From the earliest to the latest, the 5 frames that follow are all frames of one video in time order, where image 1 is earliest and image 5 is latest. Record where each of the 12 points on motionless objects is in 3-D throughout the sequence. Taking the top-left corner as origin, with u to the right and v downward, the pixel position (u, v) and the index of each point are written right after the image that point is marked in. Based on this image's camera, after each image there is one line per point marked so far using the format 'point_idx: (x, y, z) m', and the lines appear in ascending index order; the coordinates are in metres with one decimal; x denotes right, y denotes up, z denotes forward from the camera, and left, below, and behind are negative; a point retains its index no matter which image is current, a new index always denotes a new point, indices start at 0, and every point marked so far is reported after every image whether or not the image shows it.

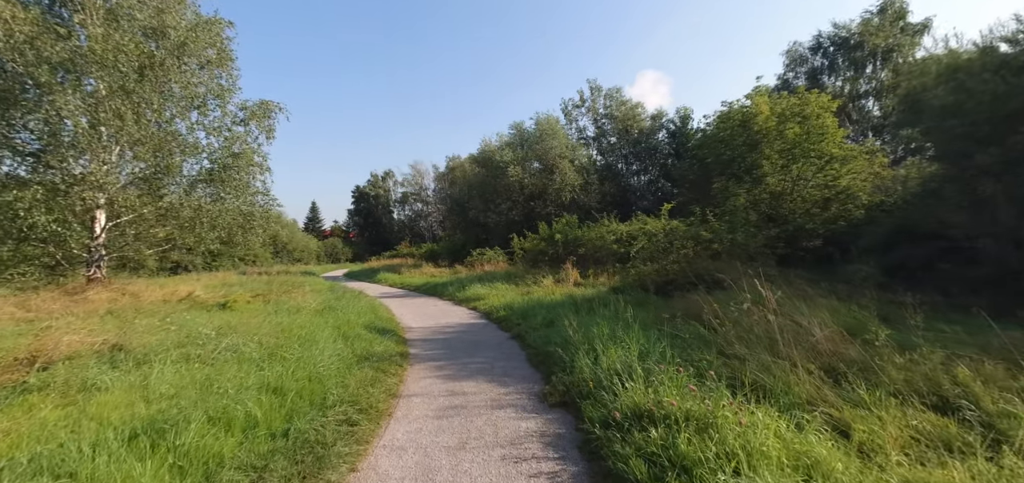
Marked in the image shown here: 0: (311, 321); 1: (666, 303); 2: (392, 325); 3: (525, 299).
0: (-3.9, -1.6, +8.8) m
1: (+3.0, -1.3, +9.0) m
2: (-2.8, -1.9, +10.2) m
3: (+0.3, -1.6, +13.1) m
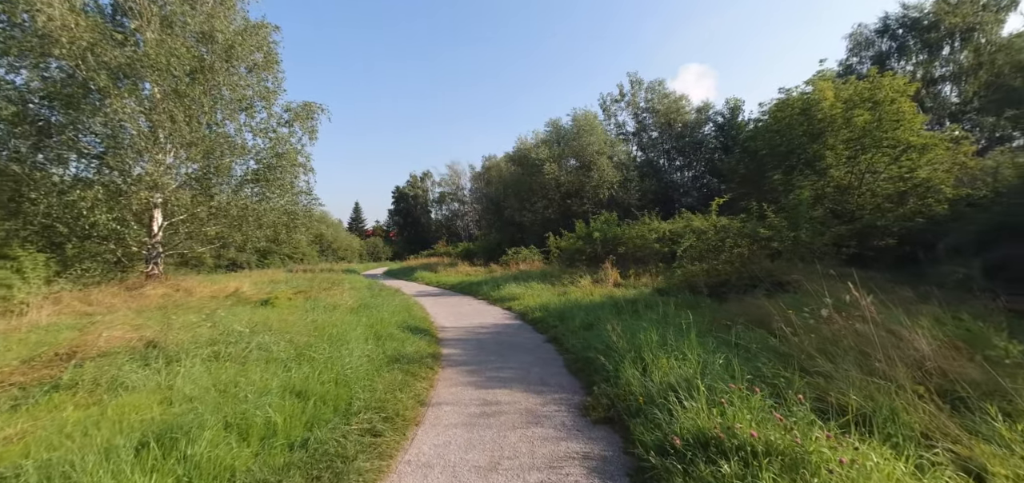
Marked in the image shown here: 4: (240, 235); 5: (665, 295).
0: (-3.2, -1.5, +8.7) m
1: (+3.8, -1.2, +8.2) m
2: (-1.9, -1.8, +10.0) m
3: (+1.4, -1.6, +12.5) m
4: (-10.4, +0.1, +17.3) m
5: (+3.7, -1.3, +10.9) m
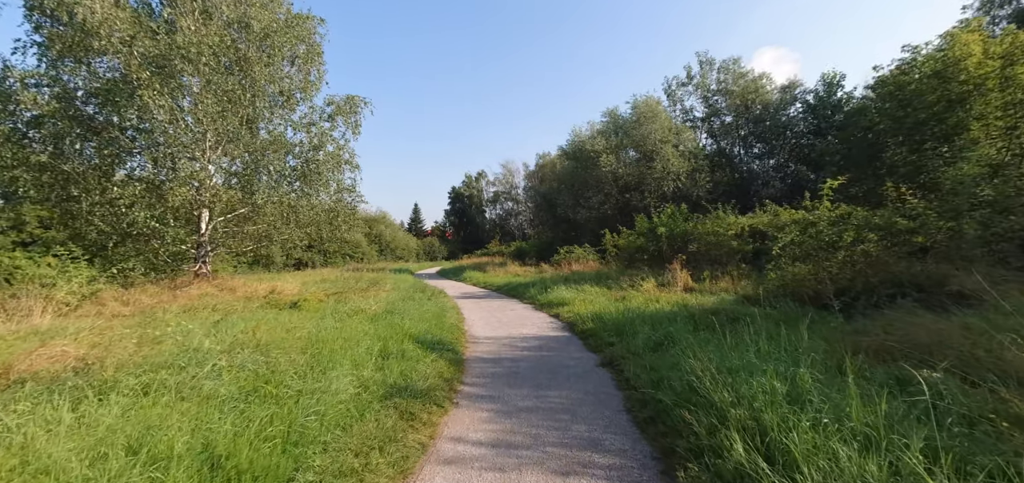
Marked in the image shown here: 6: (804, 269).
0: (-2.5, -1.4, +7.2) m
1: (+4.4, -1.2, +5.9) m
2: (-1.1, -1.8, +8.4) m
3: (+2.6, -1.5, +10.5) m
4: (-8.6, +0.2, +16.7) m
5: (+4.6, -1.2, +8.6) m
6: (+5.9, -0.6, +9.2) m
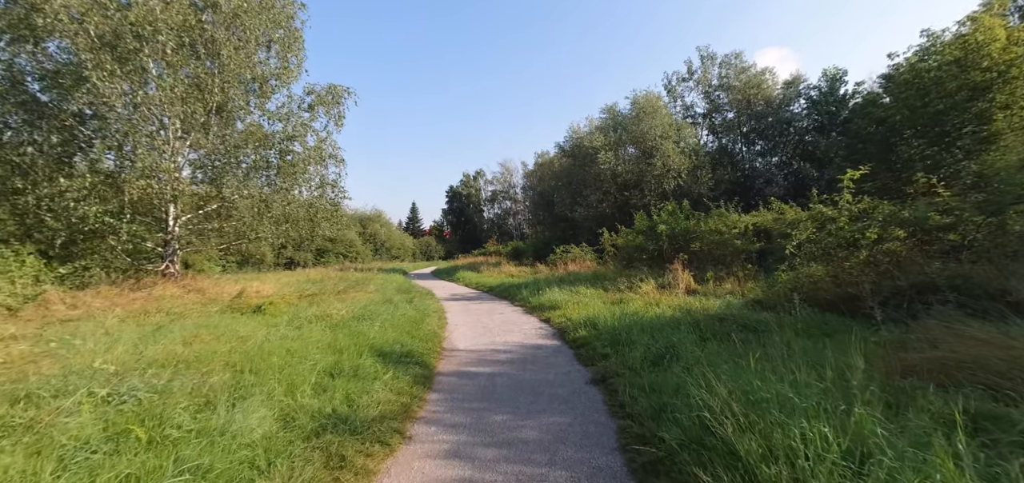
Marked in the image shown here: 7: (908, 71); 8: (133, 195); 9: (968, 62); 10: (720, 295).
0: (-2.8, -1.4, +6.2) m
1: (+4.1, -1.1, +4.9) m
2: (-1.4, -1.7, +7.4) m
3: (+2.2, -1.5, +9.5) m
4: (-8.9, +0.3, +15.7) m
5: (+4.3, -1.2, +7.6) m
6: (+5.6, -0.5, +8.2) m
7: (+12.6, +5.4, +14.4) m
8: (-10.3, +1.3, +12.4) m
9: (+12.6, +4.9, +12.5) m
10: (+4.9, -1.3, +10.6) m
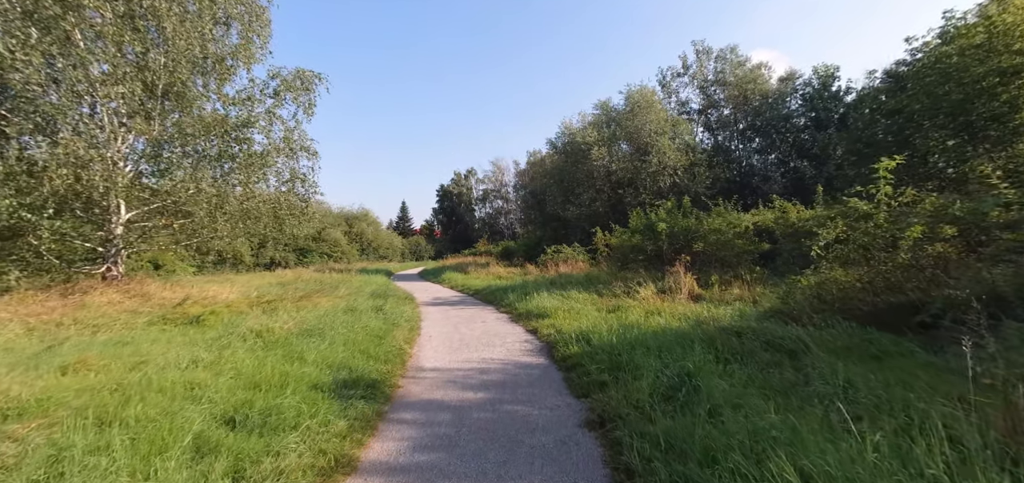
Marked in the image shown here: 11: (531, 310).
0: (-3.1, -1.4, +4.9) m
1: (+3.8, -1.1, +3.7) m
2: (-1.7, -1.7, +6.0) m
3: (+1.9, -1.5, +8.2) m
4: (-9.3, +0.3, +14.3) m
5: (+4.0, -1.2, +6.4) m
6: (+5.3, -0.5, +7.0) m
7: (+12.2, +5.4, +13.3) m
8: (-10.7, +1.3, +10.9) m
9: (+12.2, +4.9, +11.4) m
10: (+4.5, -1.3, +9.4) m
11: (+0.5, -1.7, +11.1) m
